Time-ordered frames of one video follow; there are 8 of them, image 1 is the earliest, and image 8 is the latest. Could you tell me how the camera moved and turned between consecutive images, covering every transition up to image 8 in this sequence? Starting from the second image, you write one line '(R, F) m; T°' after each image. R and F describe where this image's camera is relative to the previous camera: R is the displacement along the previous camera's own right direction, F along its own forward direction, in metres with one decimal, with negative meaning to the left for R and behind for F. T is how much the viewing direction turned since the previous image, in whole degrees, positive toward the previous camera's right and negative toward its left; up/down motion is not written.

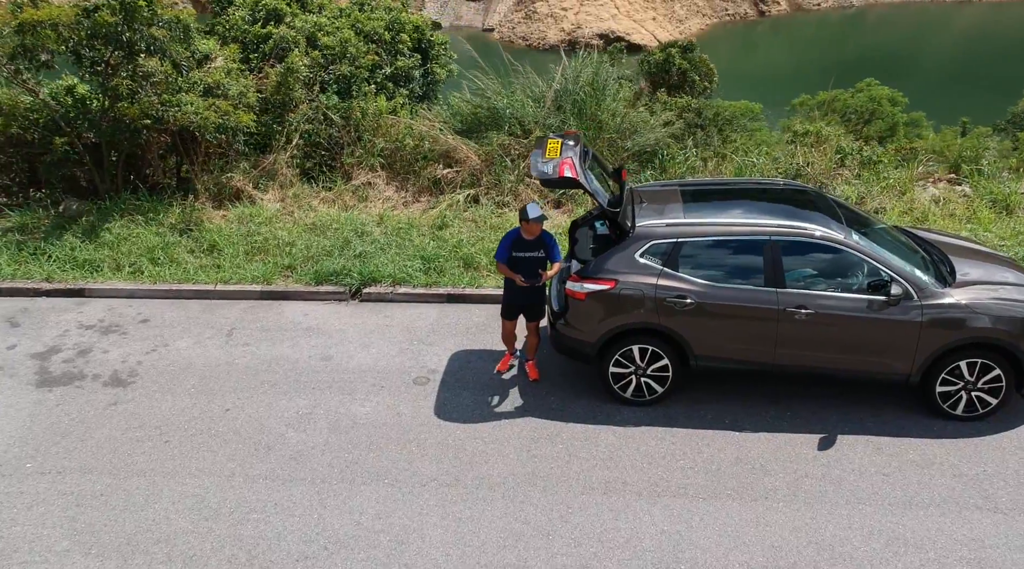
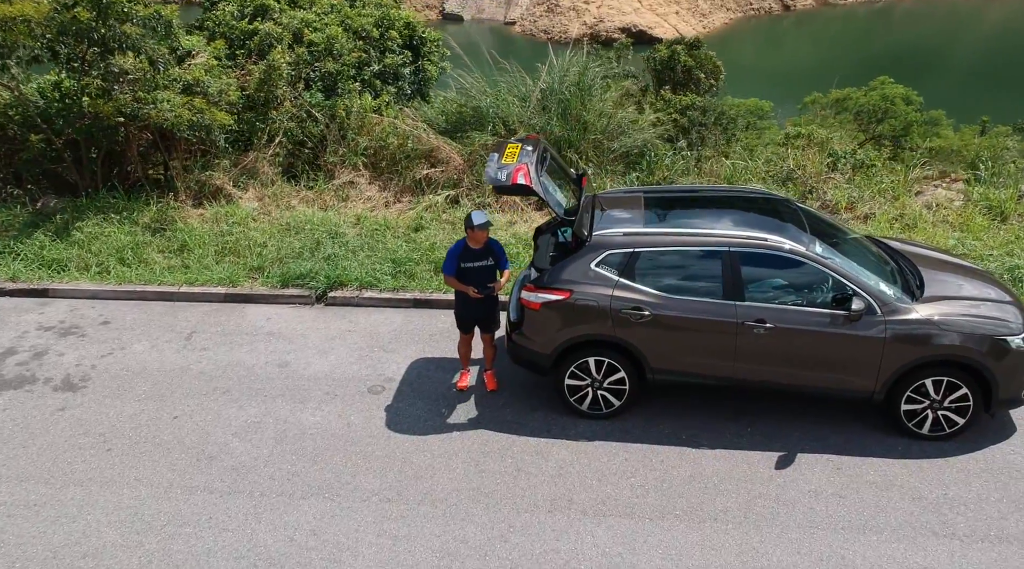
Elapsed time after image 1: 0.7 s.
(+0.4, +0.2) m; 0°
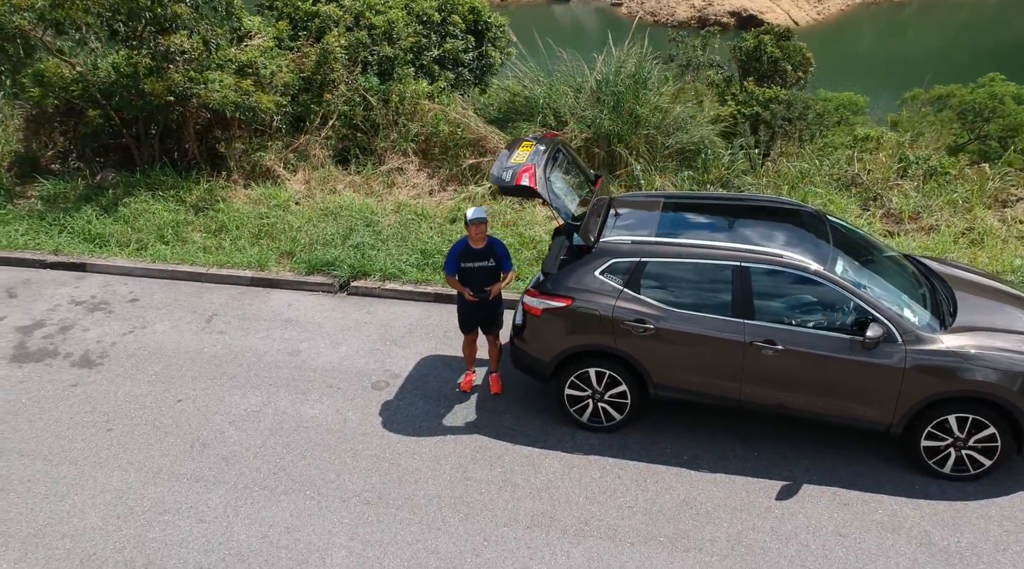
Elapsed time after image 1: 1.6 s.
(+0.5, +0.2) m; -5°
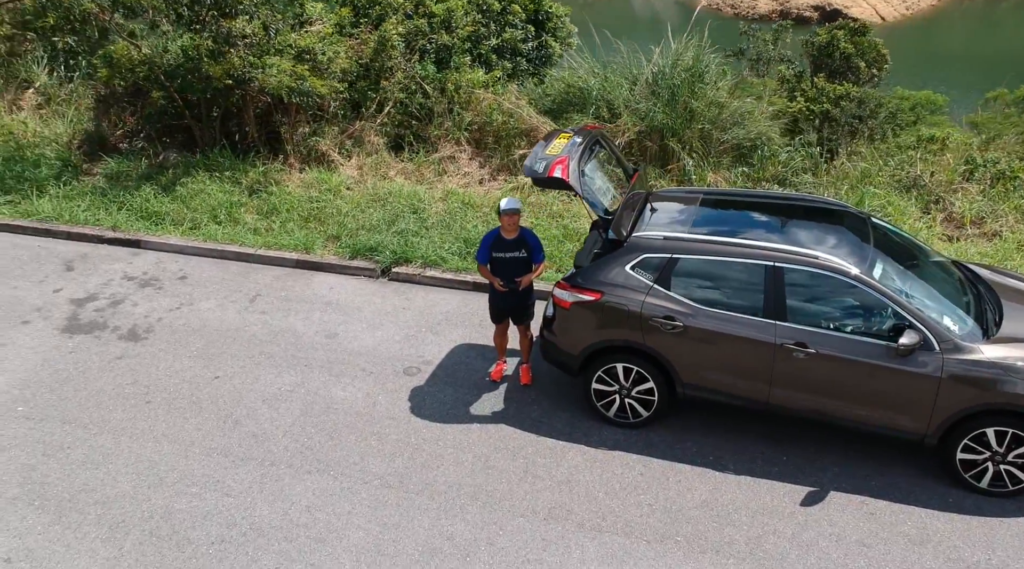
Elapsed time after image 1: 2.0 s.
(+0.2, 0.0) m; -4°
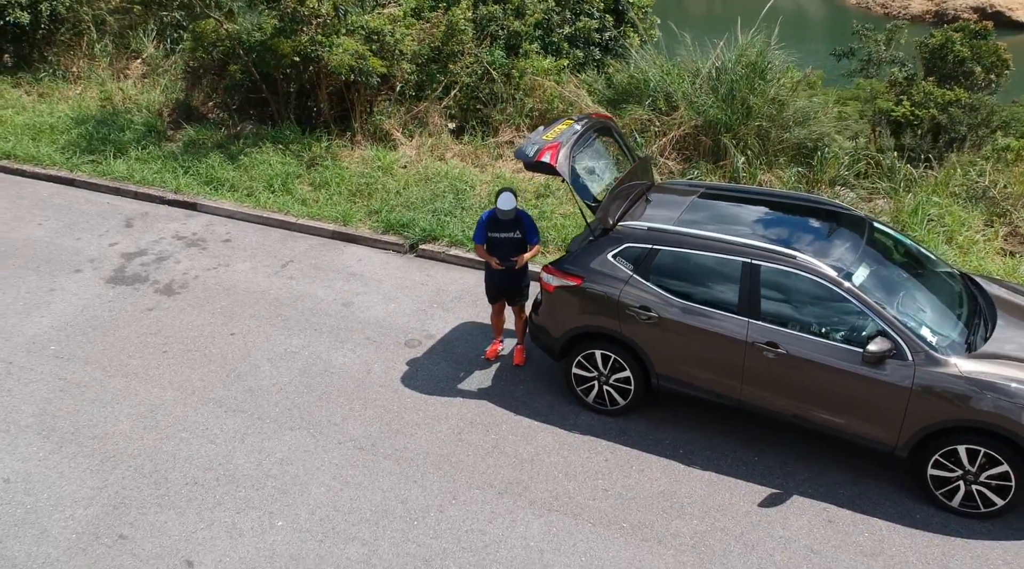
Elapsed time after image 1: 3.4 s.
(+0.7, -0.1) m; -6°
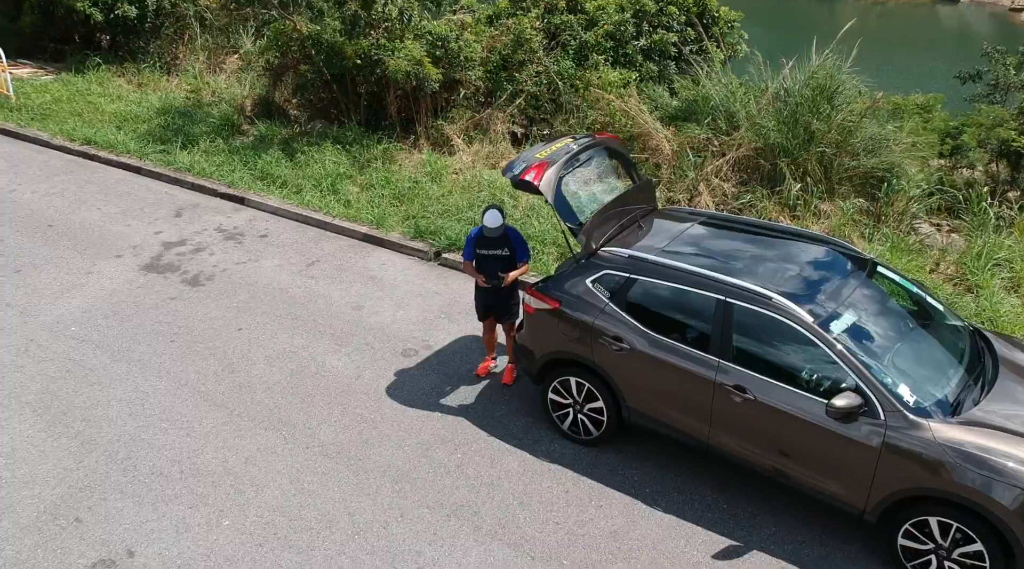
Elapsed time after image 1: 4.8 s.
(+0.7, +0.1) m; -6°
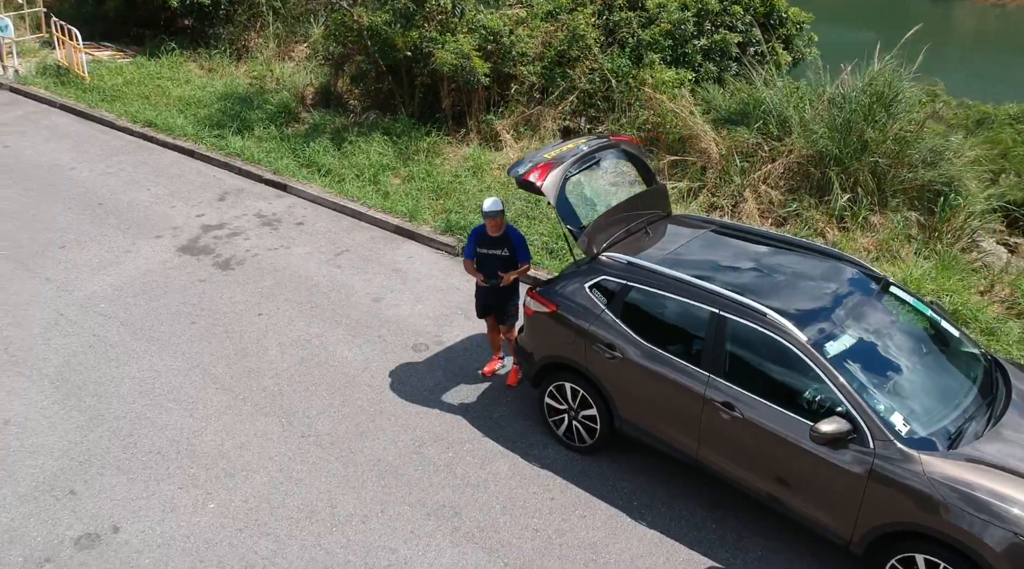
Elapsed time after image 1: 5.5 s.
(+0.4, +0.1) m; -5°
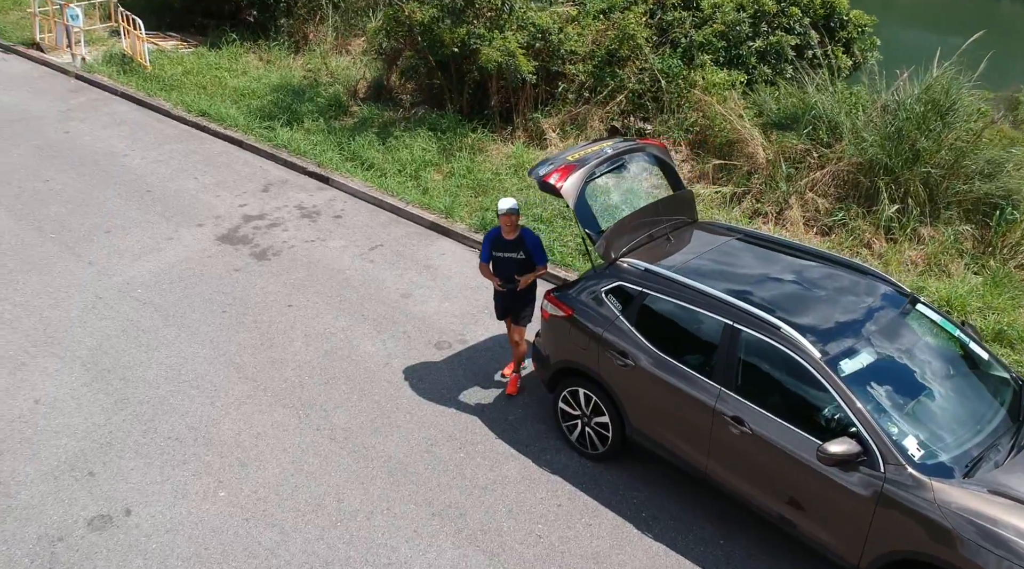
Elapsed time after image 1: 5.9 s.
(+0.2, 0.0) m; -4°
